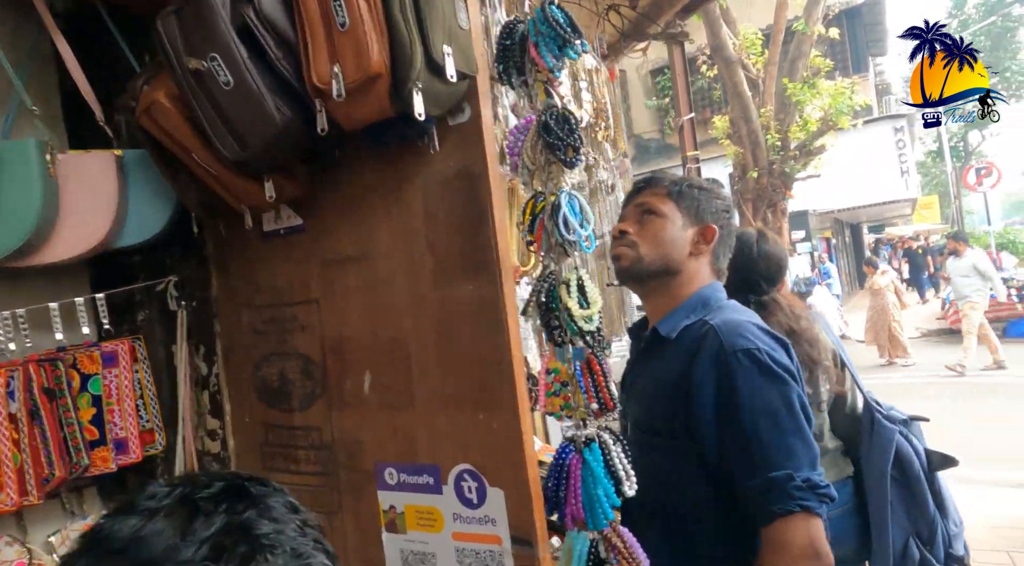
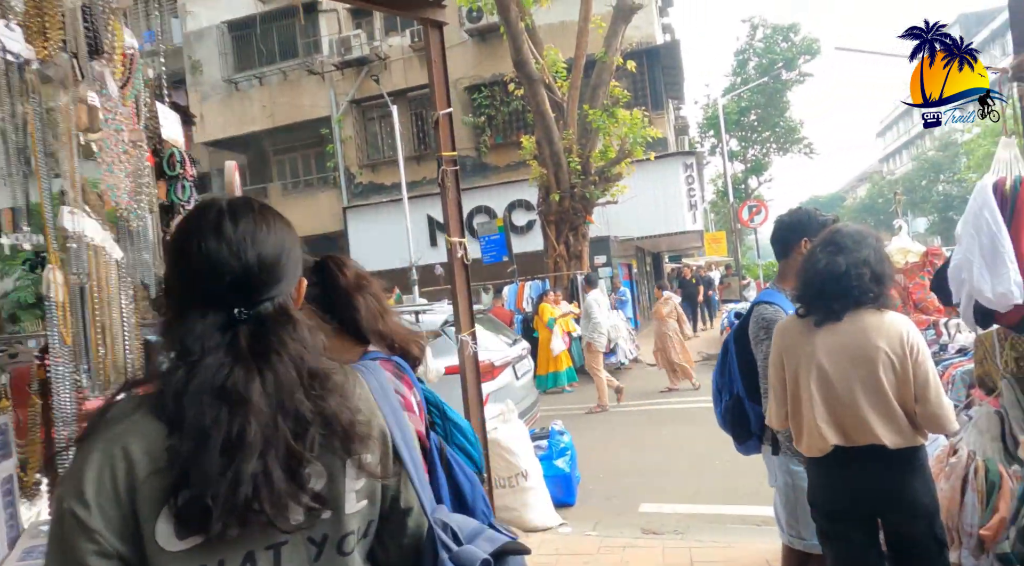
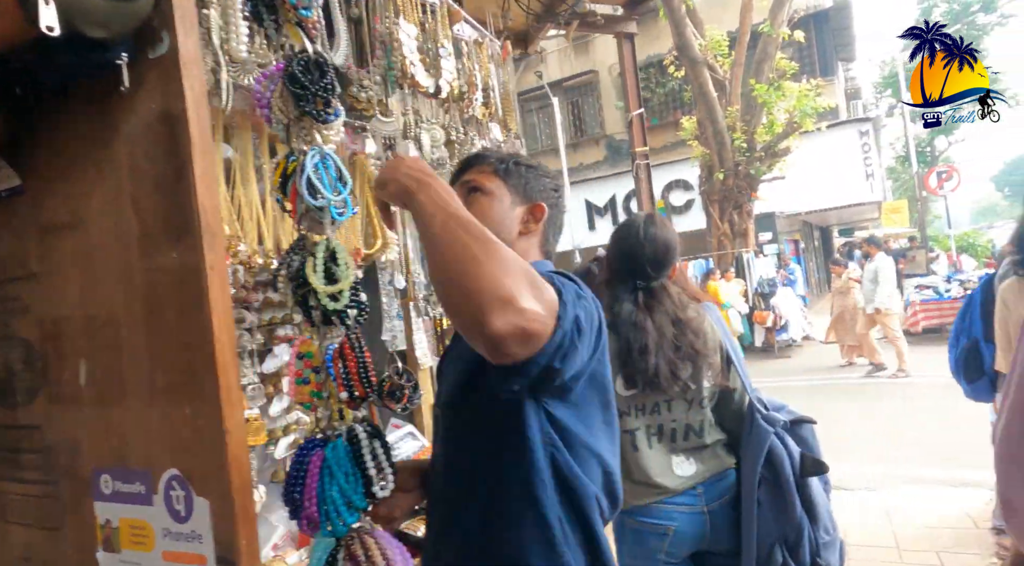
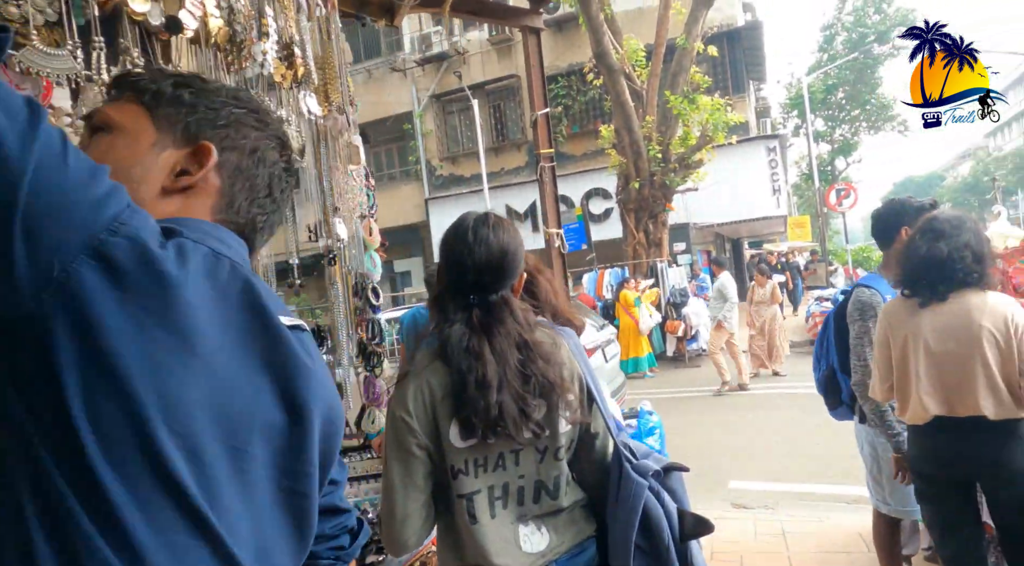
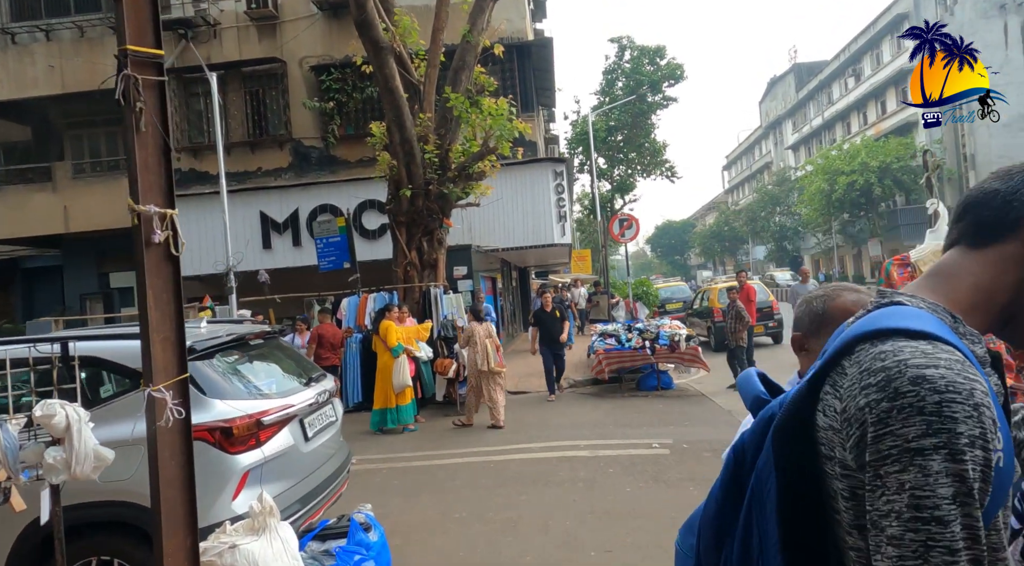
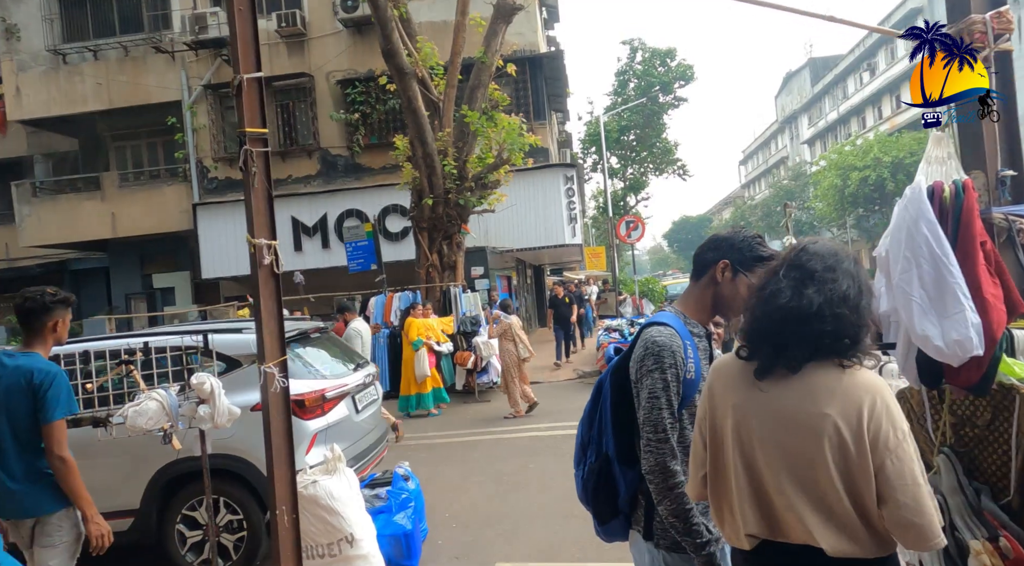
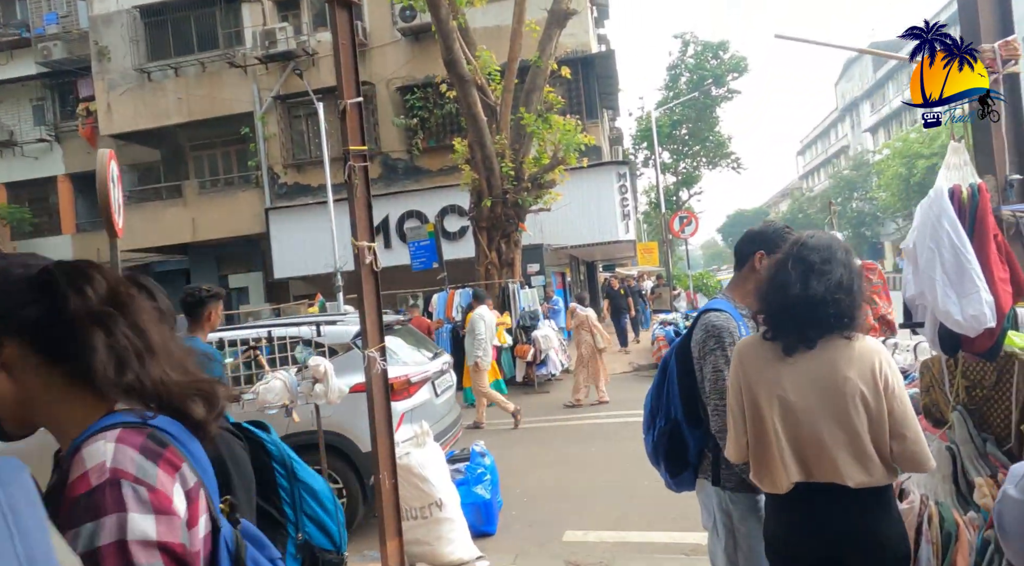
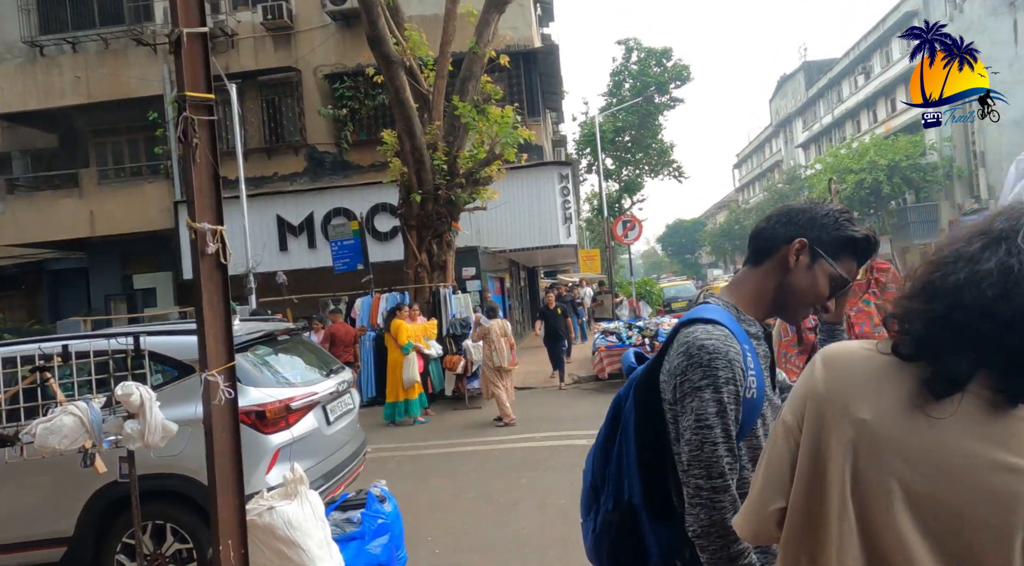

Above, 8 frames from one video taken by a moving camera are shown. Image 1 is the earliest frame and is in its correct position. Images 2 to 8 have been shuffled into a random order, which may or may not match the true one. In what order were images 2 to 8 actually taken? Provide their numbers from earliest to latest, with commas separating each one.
3, 4, 2, 7, 6, 8, 5
